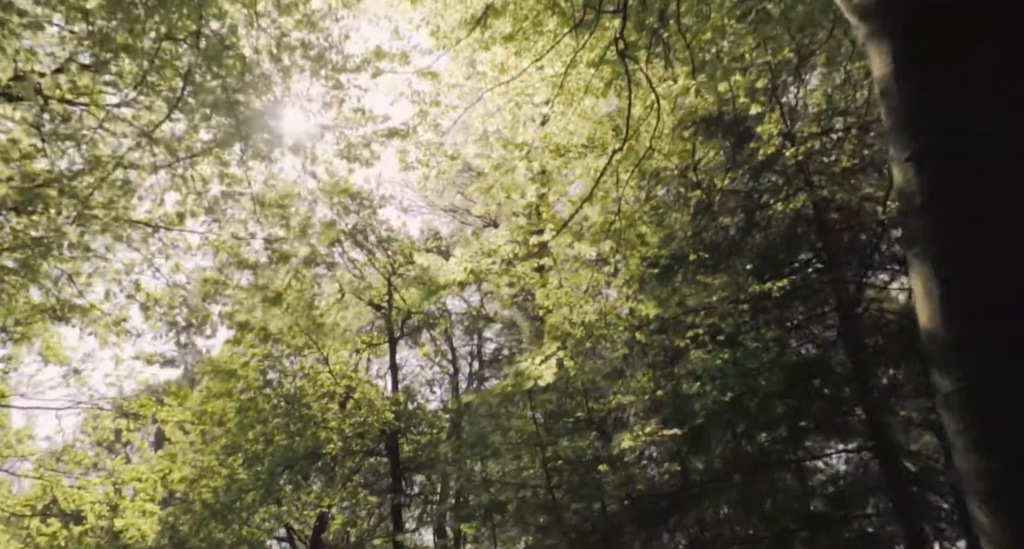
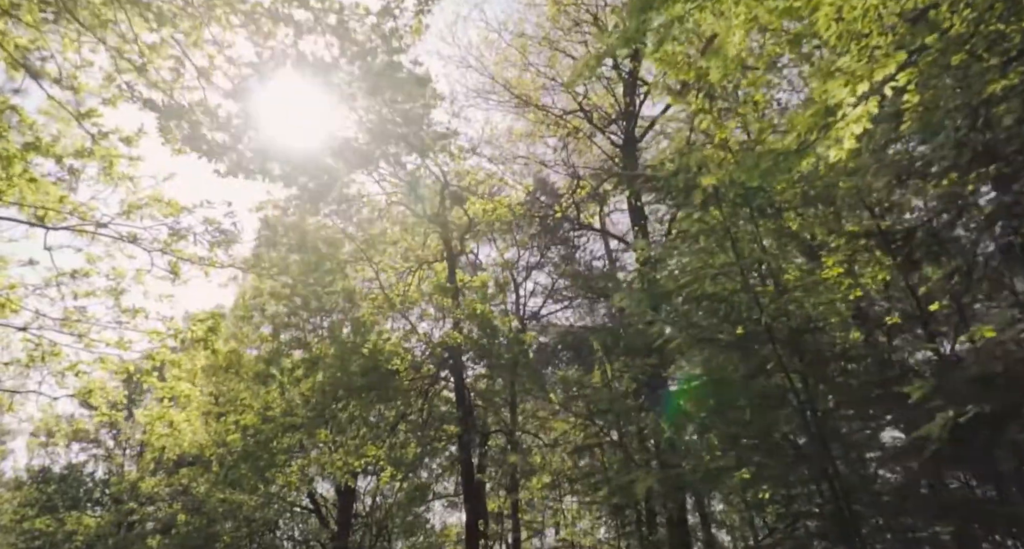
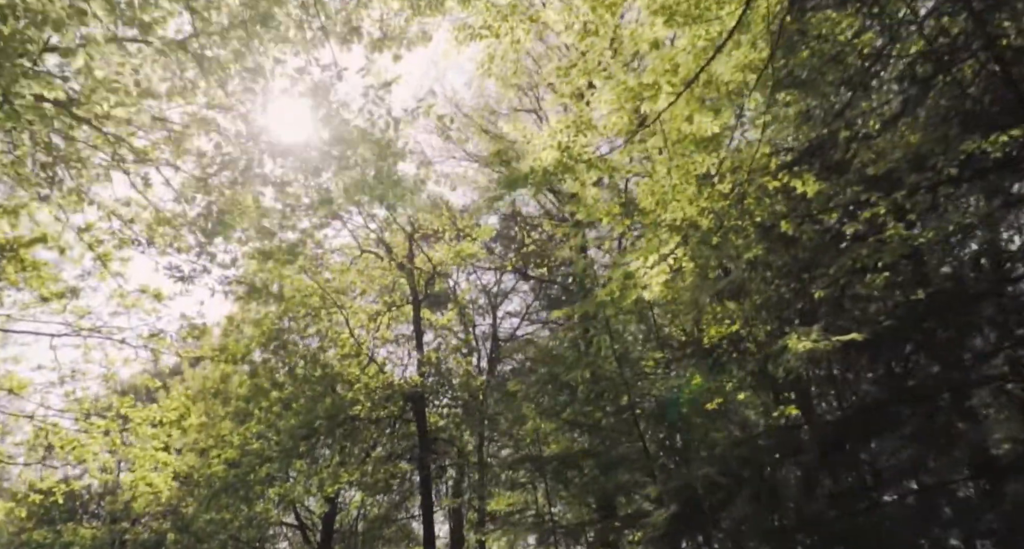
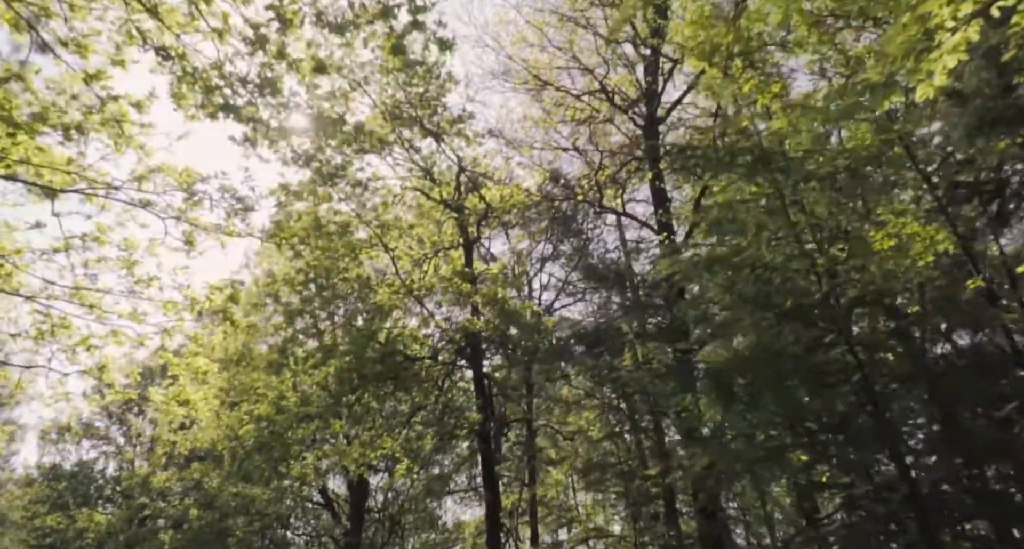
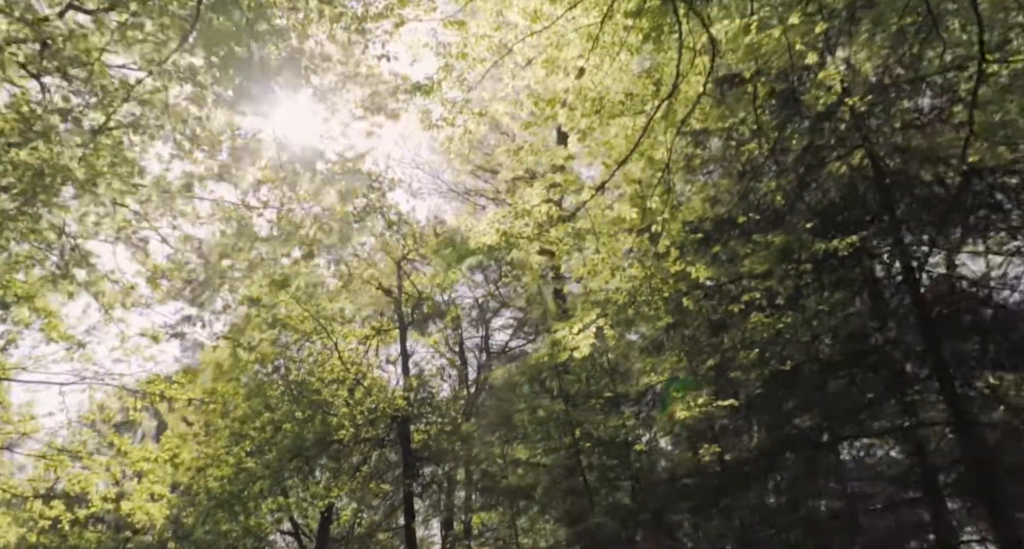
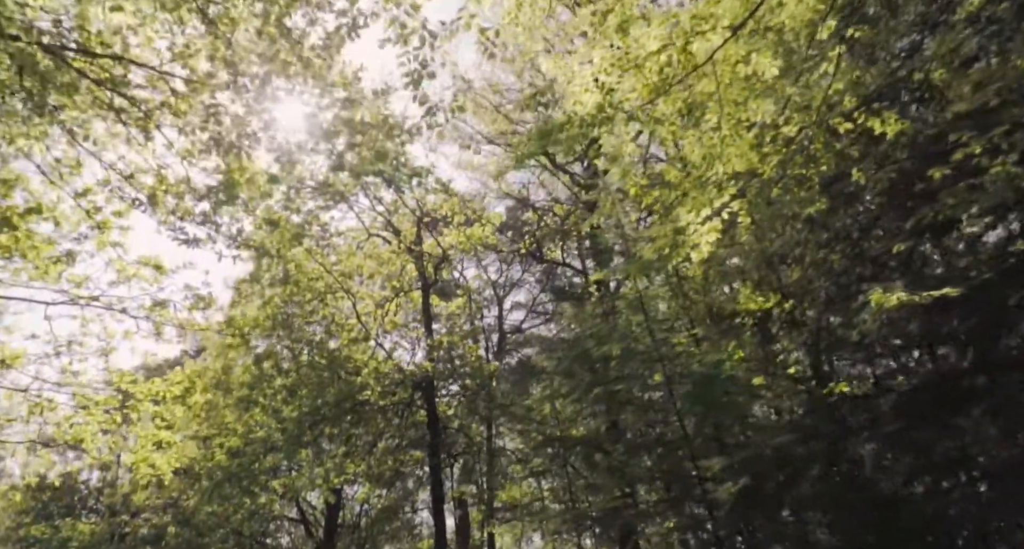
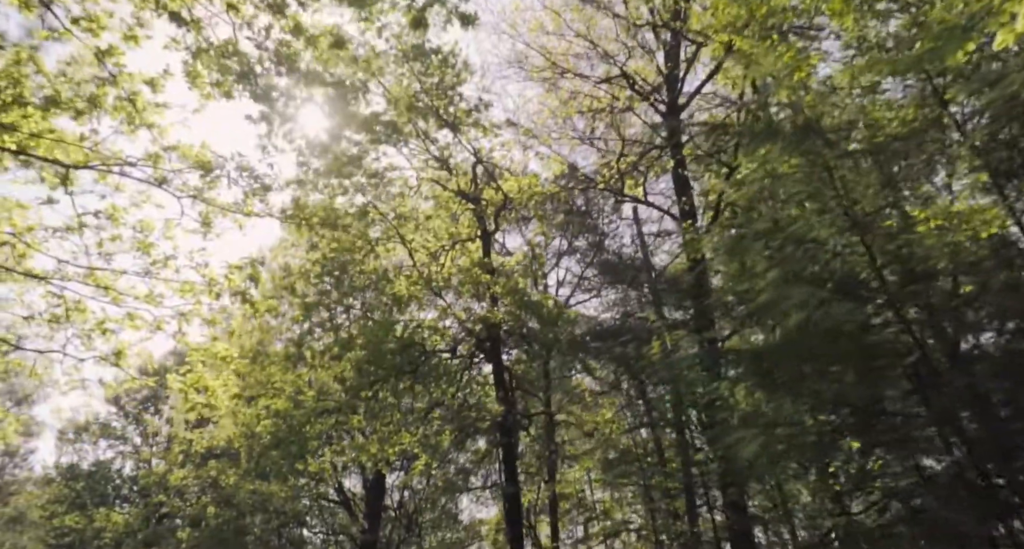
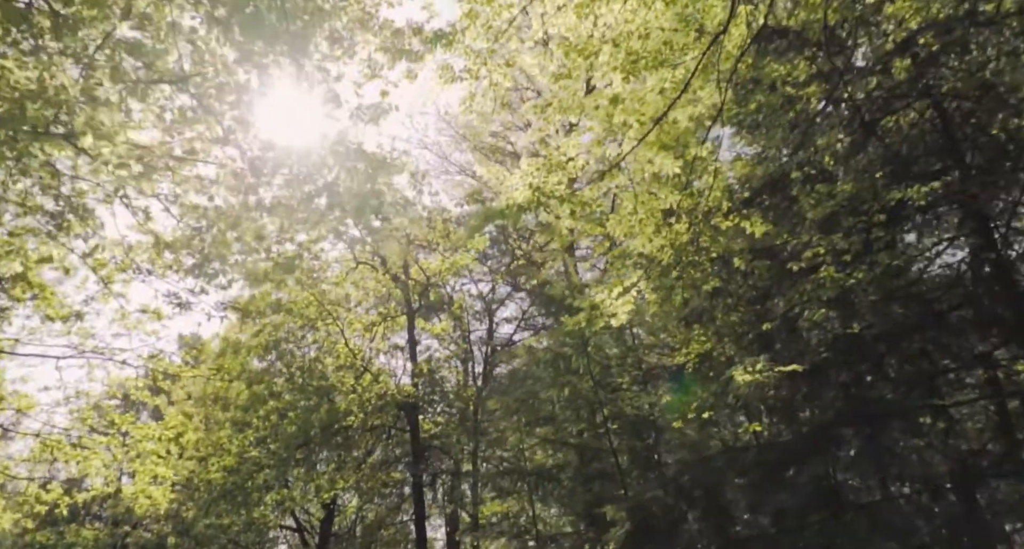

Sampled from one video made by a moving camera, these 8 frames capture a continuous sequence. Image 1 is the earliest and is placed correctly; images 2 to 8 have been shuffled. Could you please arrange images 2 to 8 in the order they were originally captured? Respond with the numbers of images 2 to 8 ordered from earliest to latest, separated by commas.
5, 8, 3, 6, 2, 4, 7
